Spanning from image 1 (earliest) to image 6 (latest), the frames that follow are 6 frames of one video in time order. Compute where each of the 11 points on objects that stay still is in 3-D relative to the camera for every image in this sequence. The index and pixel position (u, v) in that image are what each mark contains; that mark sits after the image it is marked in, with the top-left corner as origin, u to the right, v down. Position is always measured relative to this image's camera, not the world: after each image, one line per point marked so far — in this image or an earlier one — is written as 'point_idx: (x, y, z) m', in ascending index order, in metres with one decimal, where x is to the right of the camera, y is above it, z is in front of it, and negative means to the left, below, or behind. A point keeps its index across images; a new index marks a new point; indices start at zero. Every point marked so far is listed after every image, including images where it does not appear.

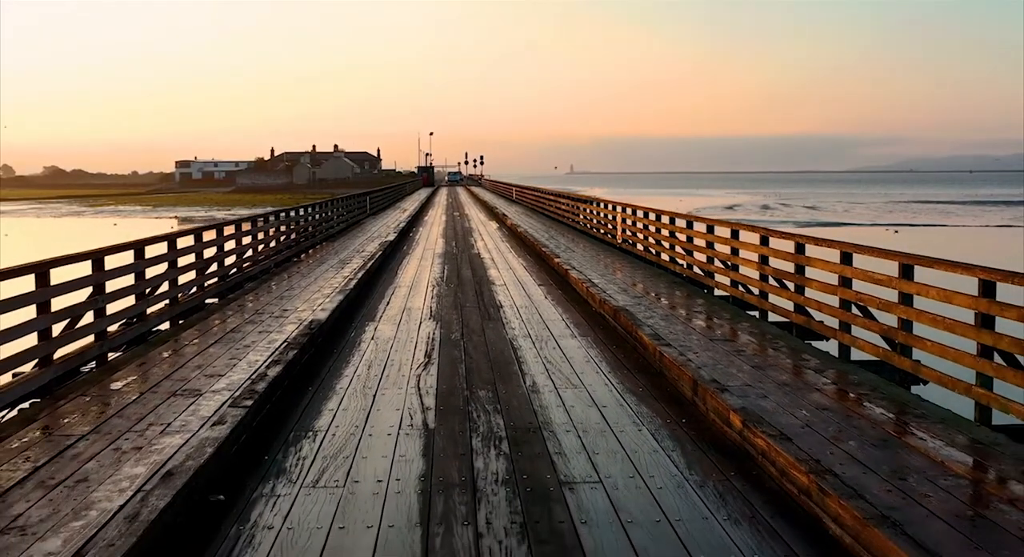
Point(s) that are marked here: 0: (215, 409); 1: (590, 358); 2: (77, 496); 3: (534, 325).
0: (-0.9, -0.4, +4.6) m
1: (+0.3, -0.3, +6.2) m
2: (-1.0, -0.5, +3.5) m
3: (+0.1, -0.2, +7.5) m
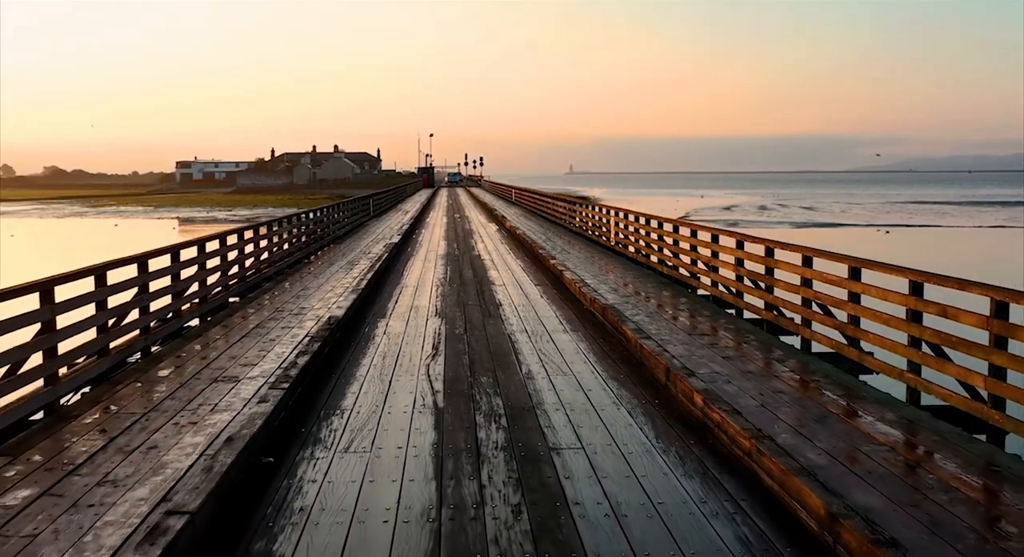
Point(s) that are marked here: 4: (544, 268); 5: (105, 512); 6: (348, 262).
0: (-1.0, -0.4, +5.4) m
1: (+0.3, -0.3, +6.9) m
2: (-1.0, -0.5, +4.2) m
3: (+0.1, -0.2, +8.3) m
4: (+0.3, +0.1, +12.9) m
5: (-1.0, -0.6, +3.5) m
6: (-1.5, +0.2, +14.0) m
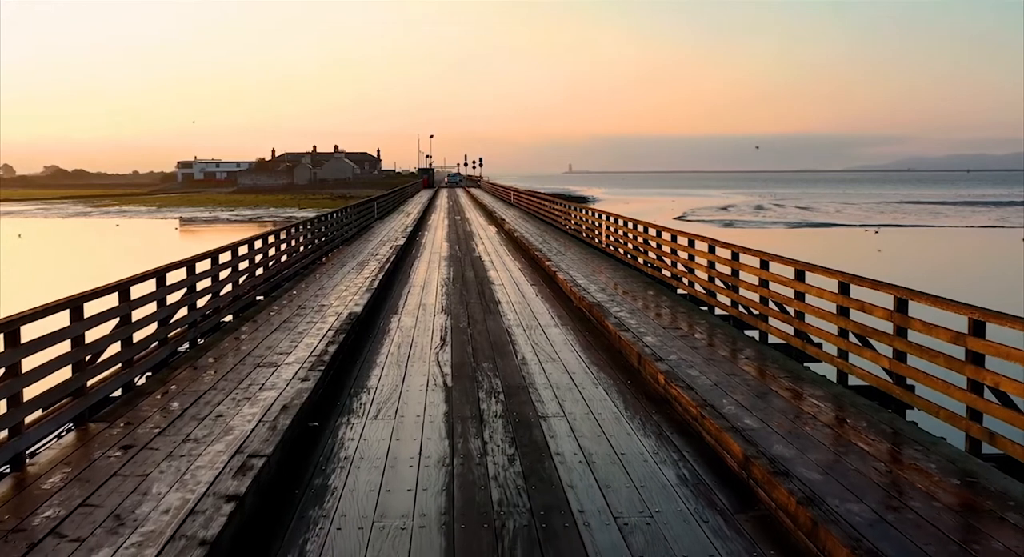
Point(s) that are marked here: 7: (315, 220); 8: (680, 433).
0: (-1.0, -0.4, +6.4) m
1: (+0.3, -0.3, +8.0) m
2: (-1.1, -0.5, +5.3) m
3: (+0.1, -0.2, +9.3) m
4: (+0.3, +0.1, +14.0) m
5: (-1.0, -0.6, +4.6) m
6: (-1.6, +0.2, +15.1) m
7: (-2.2, +0.7, +16.4) m
8: (+0.6, -0.5, +5.1) m
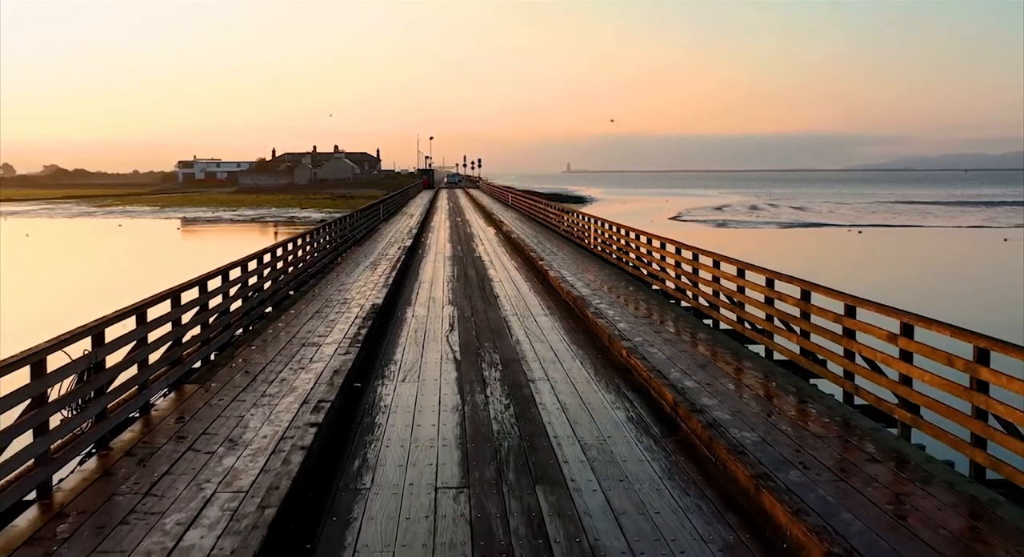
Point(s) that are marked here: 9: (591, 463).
0: (-1.0, -0.4, +8.1) m
1: (+0.3, -0.3, +9.6) m
2: (-1.1, -0.5, +6.9) m
3: (+0.1, -0.2, +11.0) m
4: (+0.2, +0.1, +15.7) m
5: (-1.0, -0.5, +6.2) m
6: (-1.6, +0.2, +16.7) m
7: (-2.3, +0.7, +18.0) m
8: (+0.6, -0.5, +6.7) m
9: (+0.3, -0.6, +5.1) m
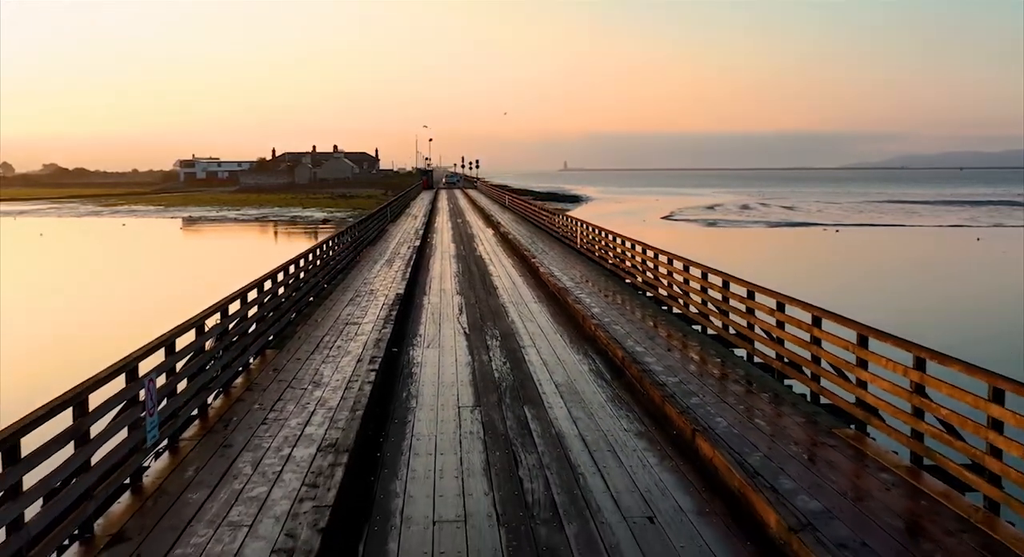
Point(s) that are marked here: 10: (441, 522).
0: (-1.0, -0.4, +10.6) m
1: (+0.3, -0.3, +12.1) m
2: (-1.1, -0.5, +9.4) m
3: (0.0, -0.2, +13.4) m
4: (+0.2, +0.2, +18.1) m
5: (-1.0, -0.5, +8.7) m
6: (-1.6, +0.2, +19.2) m
7: (-2.3, +0.7, +20.5) m
8: (+0.5, -0.5, +9.2) m
9: (+0.3, -0.6, +7.6) m
10: (-0.2, -0.8, +4.9) m
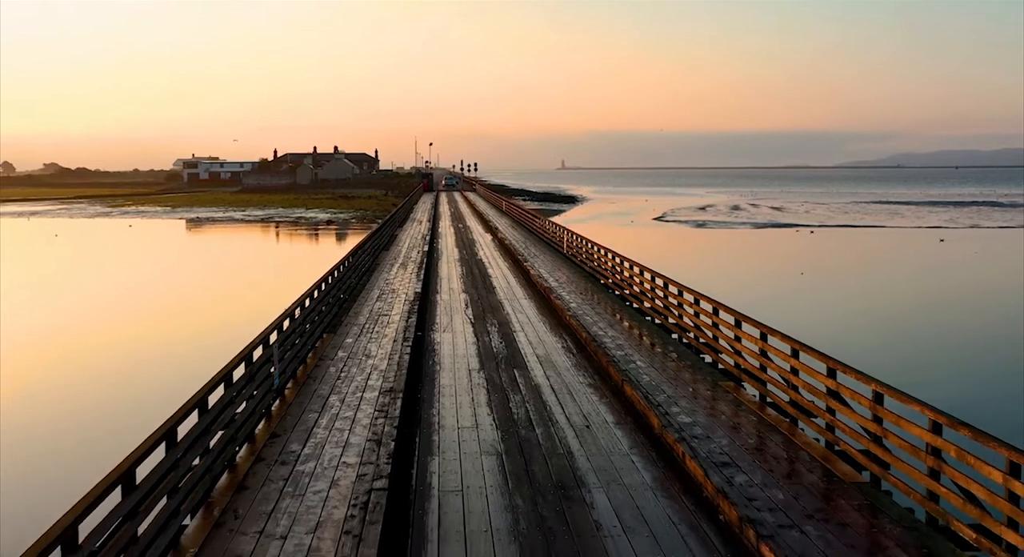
0: (-1.1, -0.4, +13.8) m
1: (+0.2, -0.3, +15.4) m
2: (-1.2, -0.5, +12.7) m
3: (0.0, -0.2, +16.7) m
4: (+0.1, +0.2, +21.4) m
5: (-1.1, -0.5, +12.0) m
6: (-1.7, +0.2, +22.5) m
7: (-2.4, +0.7, +23.8) m
8: (+0.5, -0.5, +12.5) m
9: (+0.2, -0.6, +10.9) m
10: (-0.3, -0.8, +8.1) m
